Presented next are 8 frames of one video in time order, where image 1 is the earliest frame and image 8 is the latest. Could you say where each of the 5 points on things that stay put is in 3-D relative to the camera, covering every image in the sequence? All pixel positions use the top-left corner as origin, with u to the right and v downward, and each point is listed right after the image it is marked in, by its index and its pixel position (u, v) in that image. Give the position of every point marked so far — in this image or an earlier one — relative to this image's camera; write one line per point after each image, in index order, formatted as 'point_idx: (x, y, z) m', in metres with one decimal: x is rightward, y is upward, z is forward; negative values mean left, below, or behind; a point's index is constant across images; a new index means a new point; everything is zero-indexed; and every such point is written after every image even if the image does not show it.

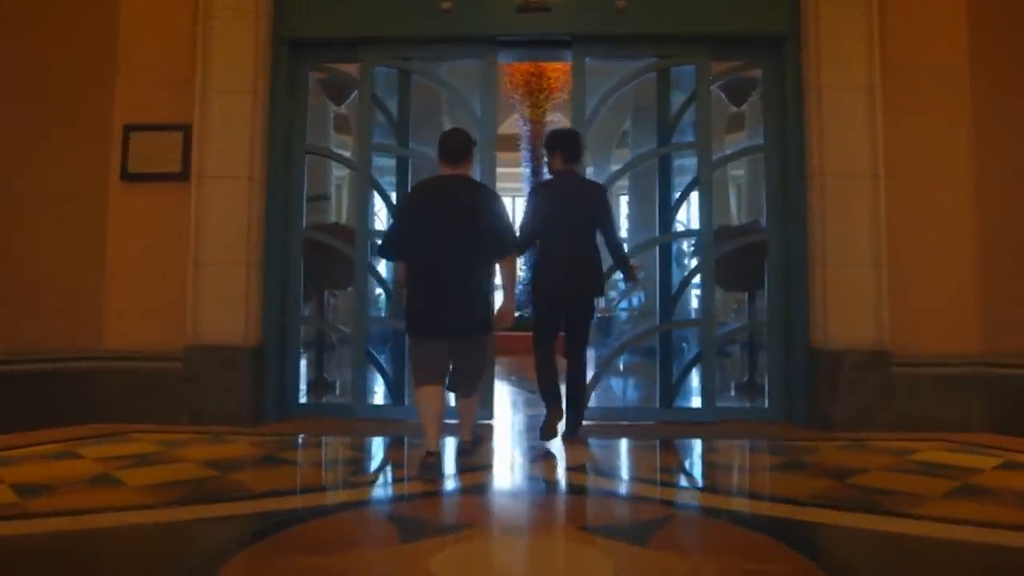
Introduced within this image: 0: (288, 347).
0: (-1.1, -0.3, +3.7) m
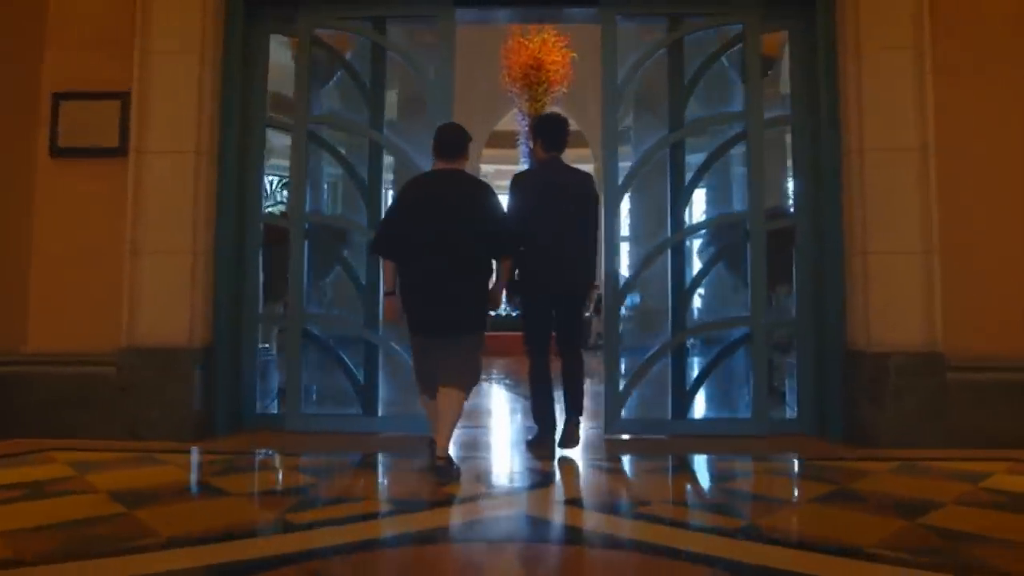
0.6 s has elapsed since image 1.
0: (-1.1, -0.3, +3.2) m
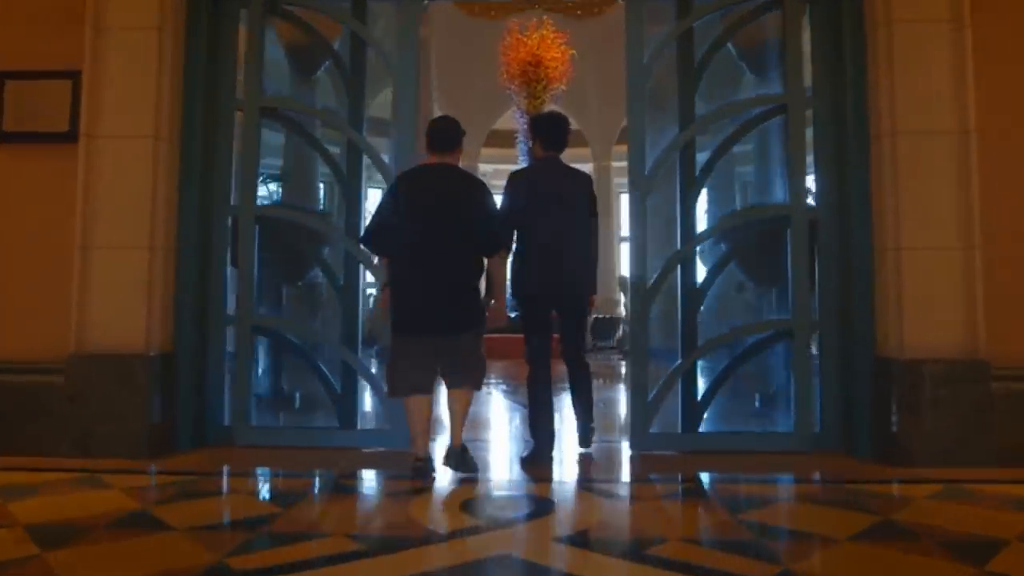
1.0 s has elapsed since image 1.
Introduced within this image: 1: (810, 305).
0: (-1.1, -0.3, +2.9) m
1: (+1.1, -0.1, +2.8) m
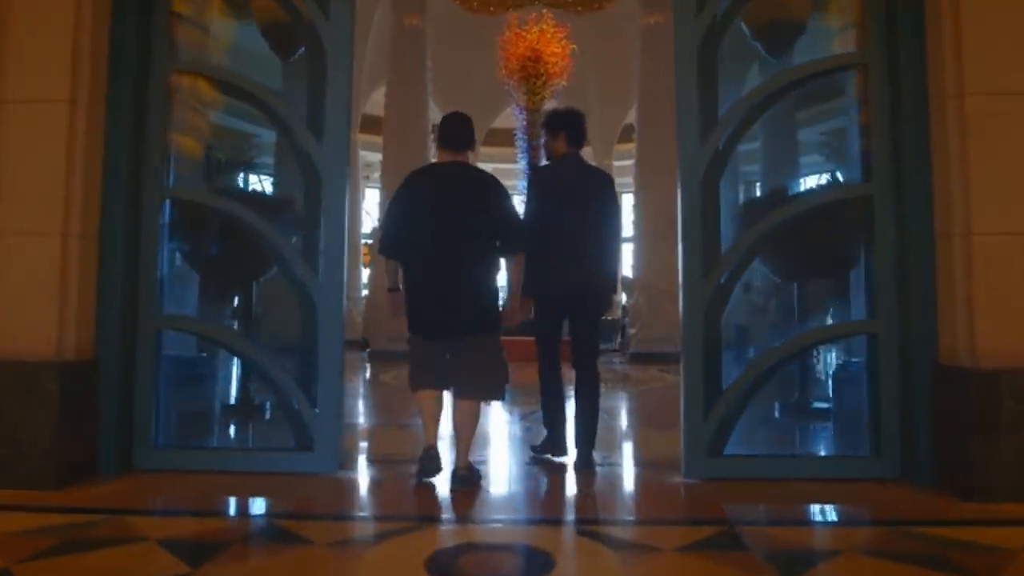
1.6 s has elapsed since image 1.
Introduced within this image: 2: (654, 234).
0: (-1.2, -0.2, +2.4) m
1: (+1.0, 0.0, +2.4) m
2: (+2.0, +0.8, +11.0) m
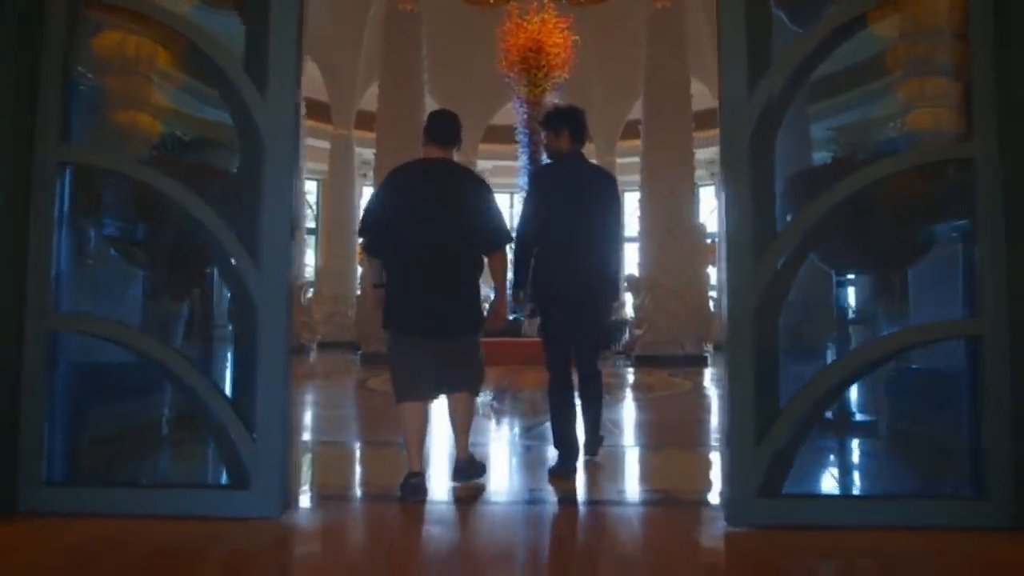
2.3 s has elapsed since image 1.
0: (-1.2, -0.2, +1.9) m
1: (+1.0, 0.0, +1.8) m
2: (+2.0, +0.8, +10.5) m
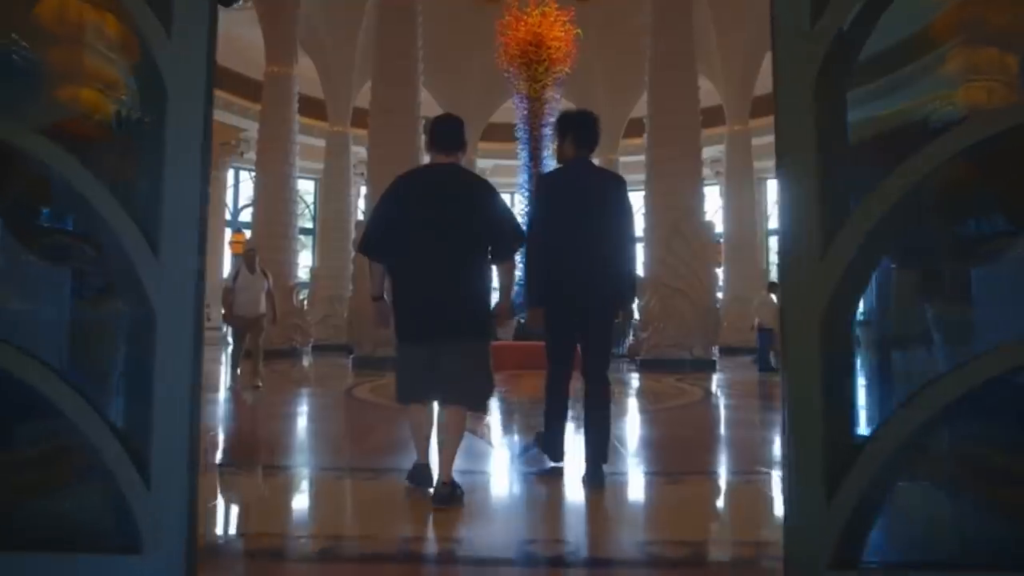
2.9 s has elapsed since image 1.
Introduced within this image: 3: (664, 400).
0: (-1.2, -0.2, +1.4) m
1: (+1.0, 0.0, +1.4) m
2: (+2.0, +0.8, +10.0) m
3: (+1.4, -1.0, +7.1) m
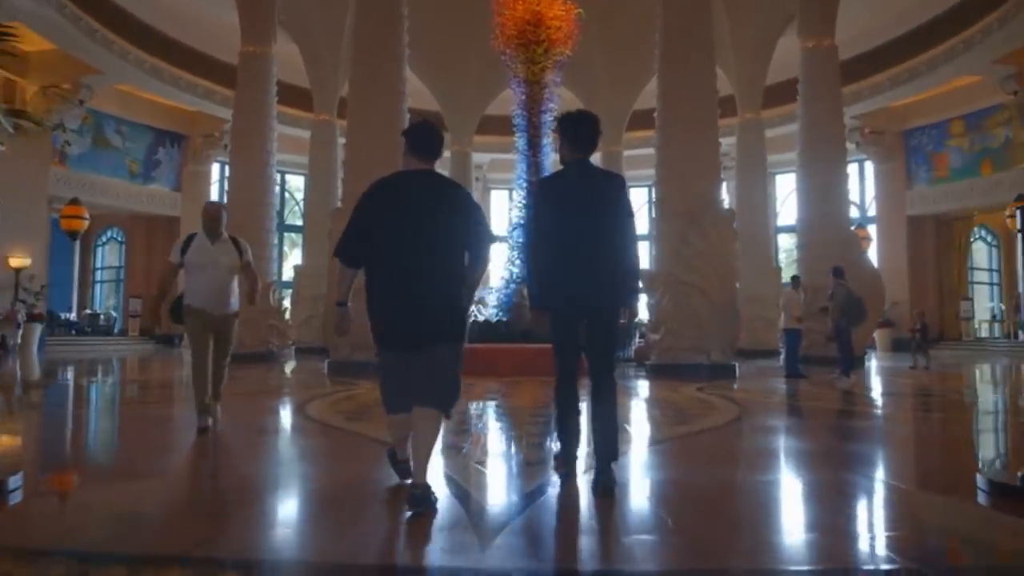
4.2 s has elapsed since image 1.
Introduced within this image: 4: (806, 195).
0: (-1.2, -0.2, +0.4) m
1: (+0.9, +0.1, +0.3) m
2: (+1.9, +0.8, +9.0) m
3: (+1.3, -1.0, +6.0) m
4: (+4.5, +1.4, +11.9) m
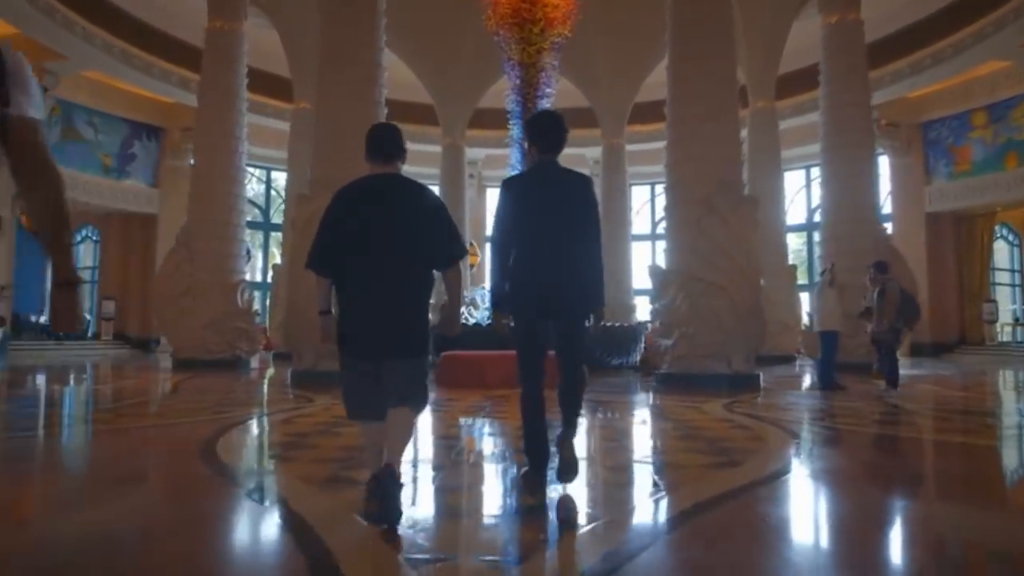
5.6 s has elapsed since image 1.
0: (-1.3, -0.1, -0.8) m
1: (+0.9, +0.1, -0.8) m
2: (+1.8, +0.9, +7.8) m
3: (+1.2, -0.9, +4.9) m
4: (+4.4, +1.4, +10.8) m
